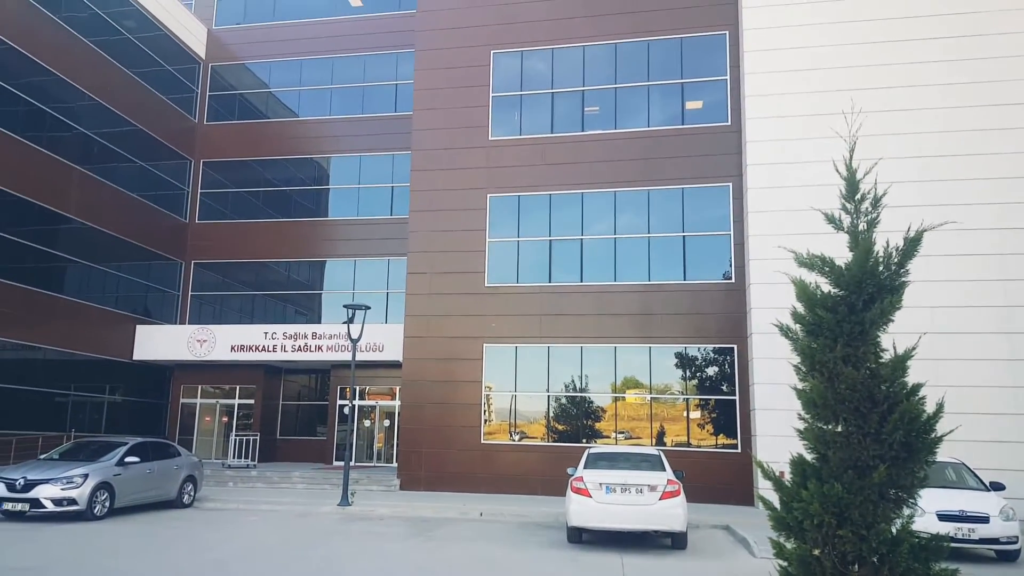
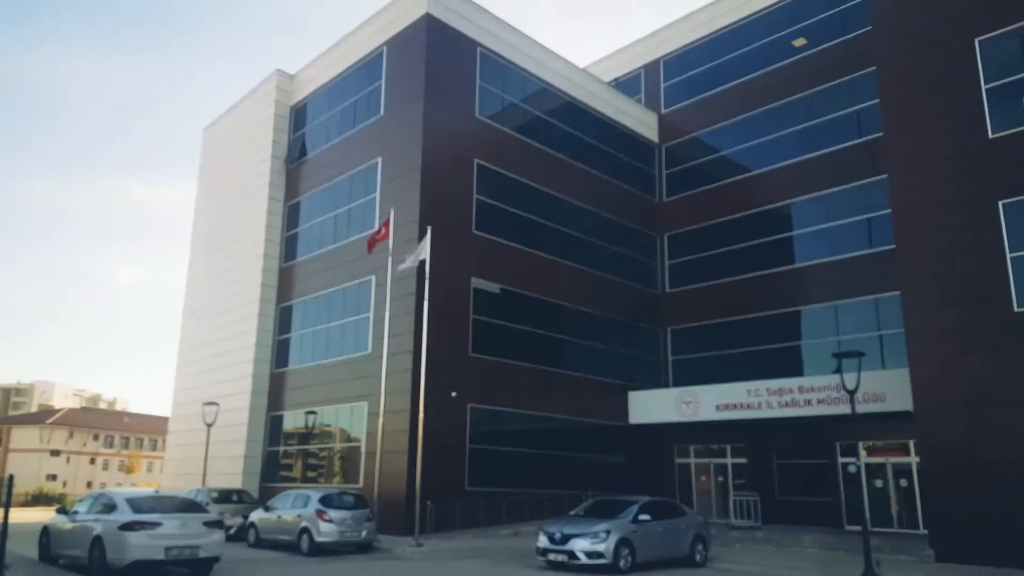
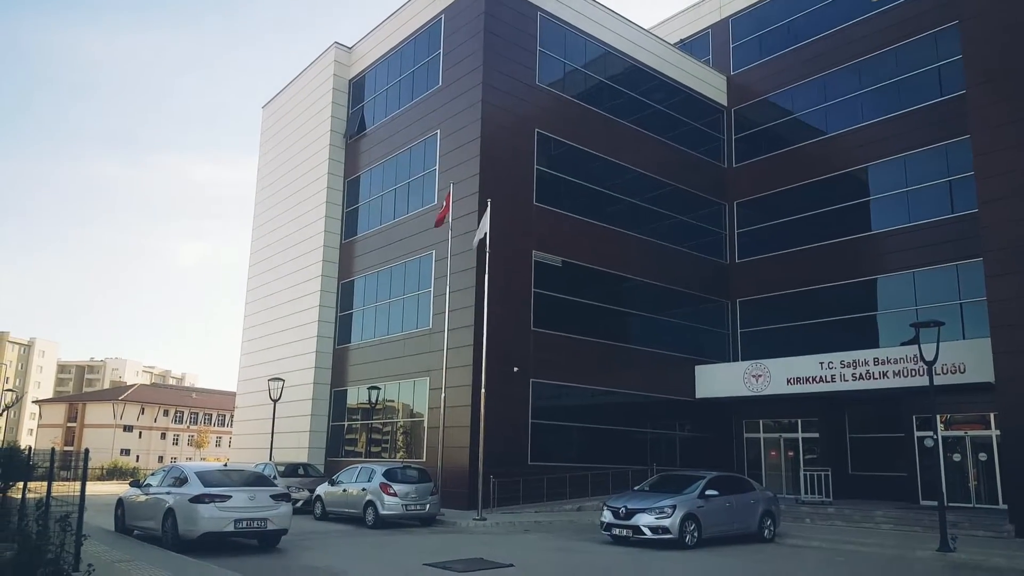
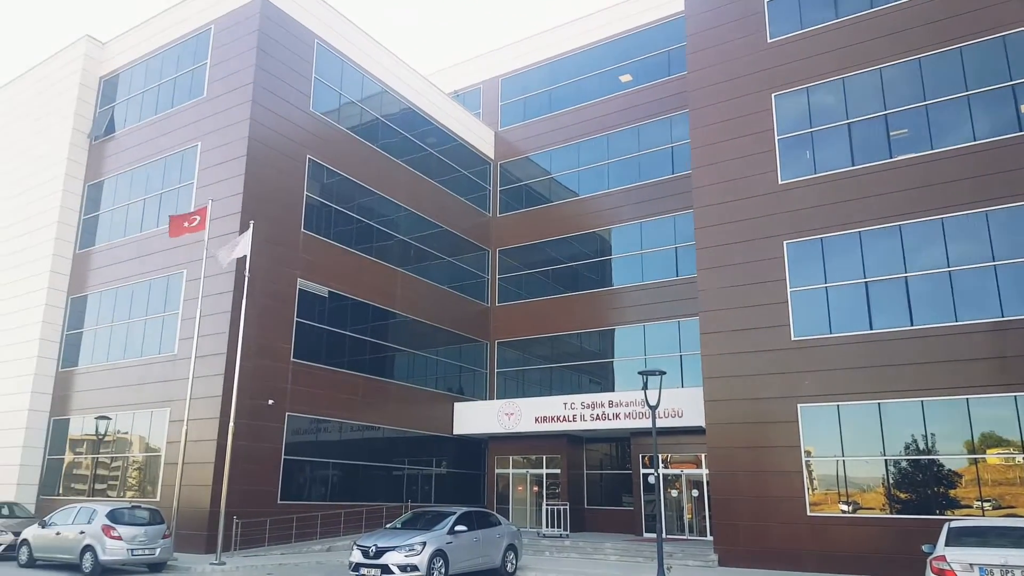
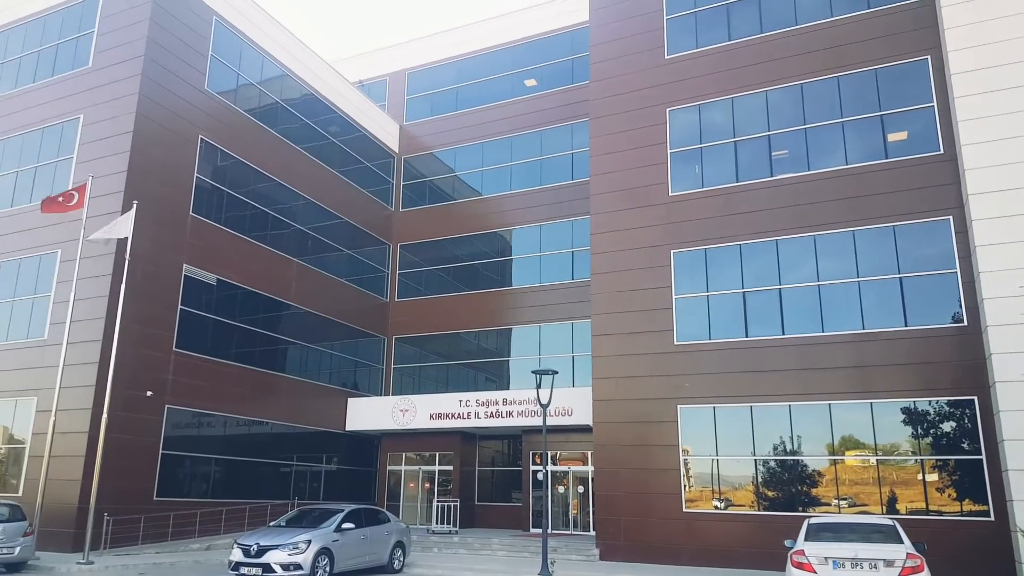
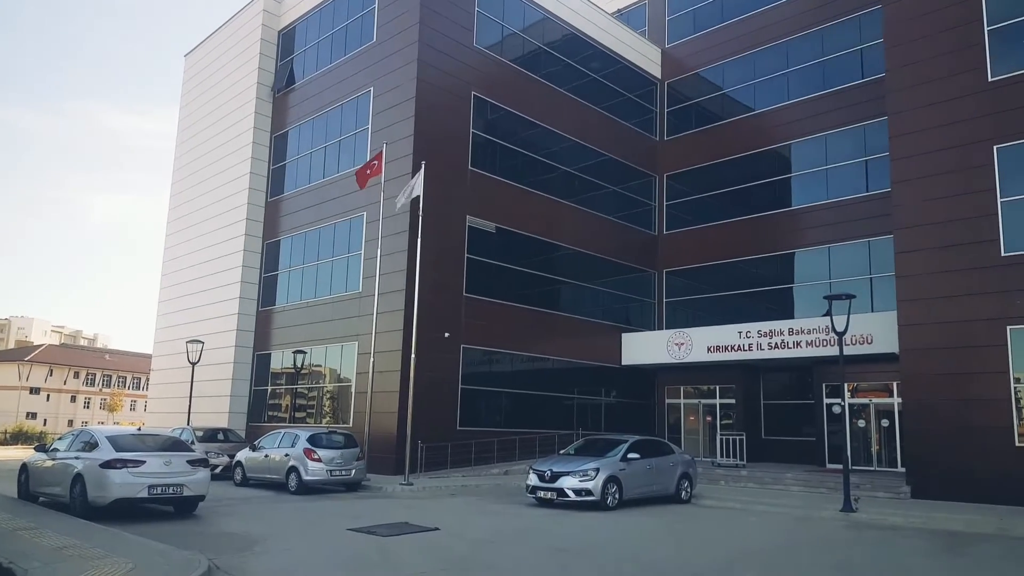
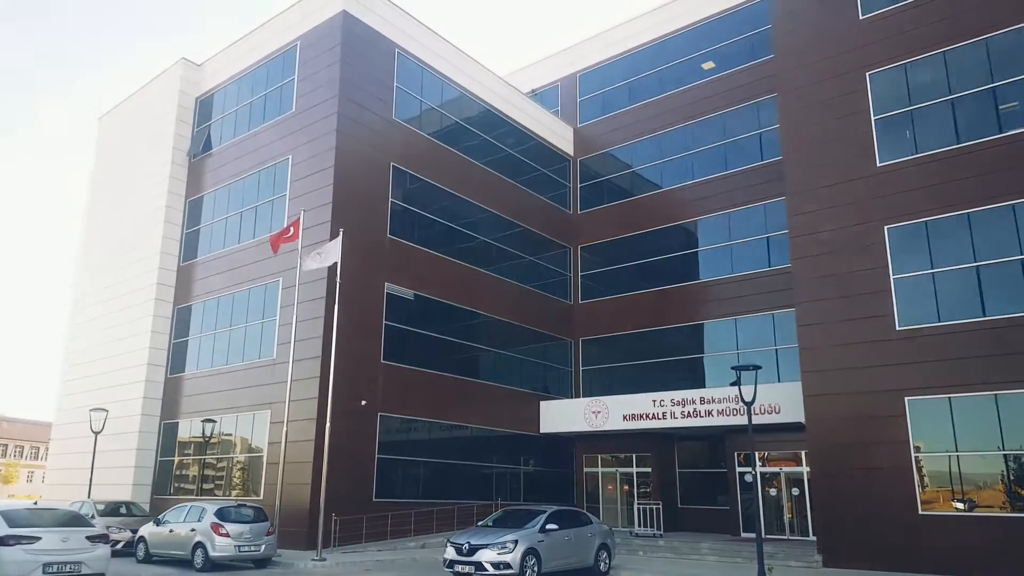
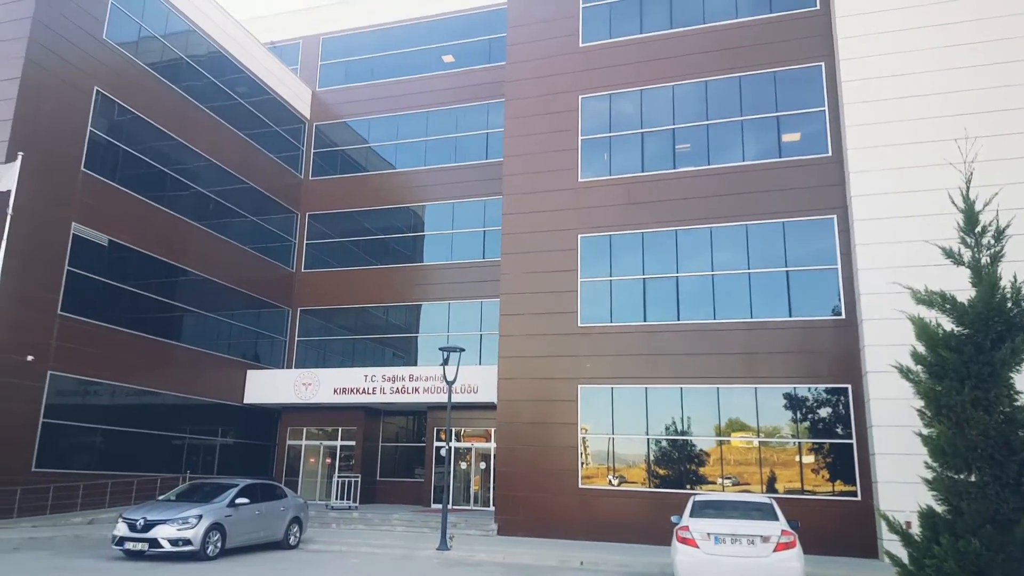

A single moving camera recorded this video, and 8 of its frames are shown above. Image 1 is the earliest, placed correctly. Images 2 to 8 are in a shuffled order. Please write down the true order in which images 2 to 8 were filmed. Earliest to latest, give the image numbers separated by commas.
8, 5, 4, 7, 2, 3, 6
